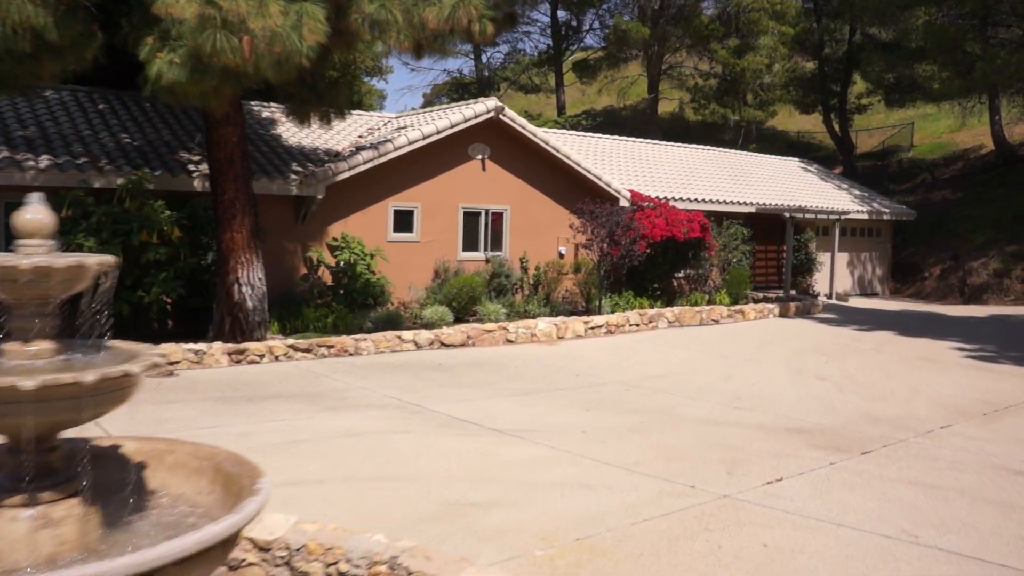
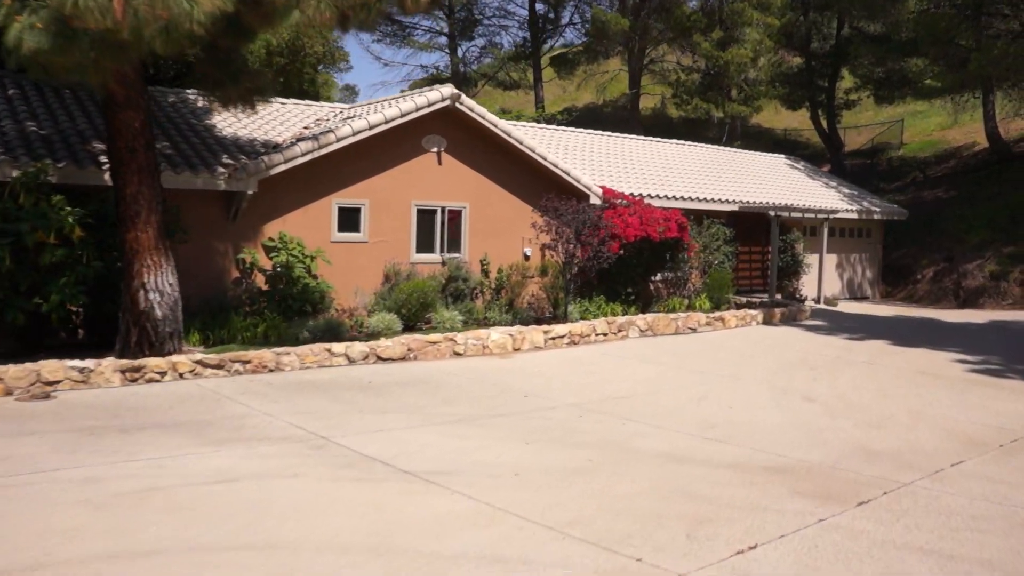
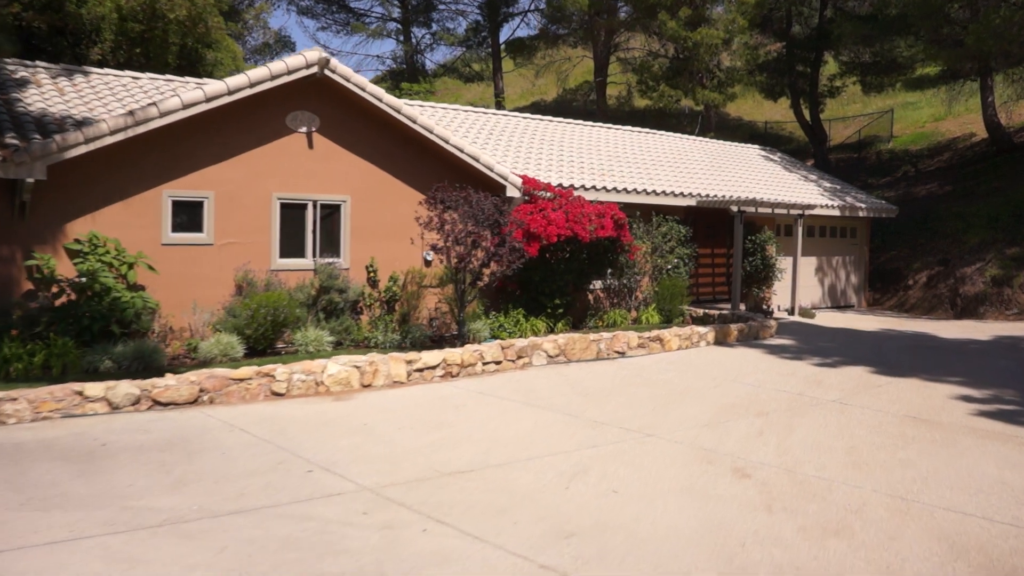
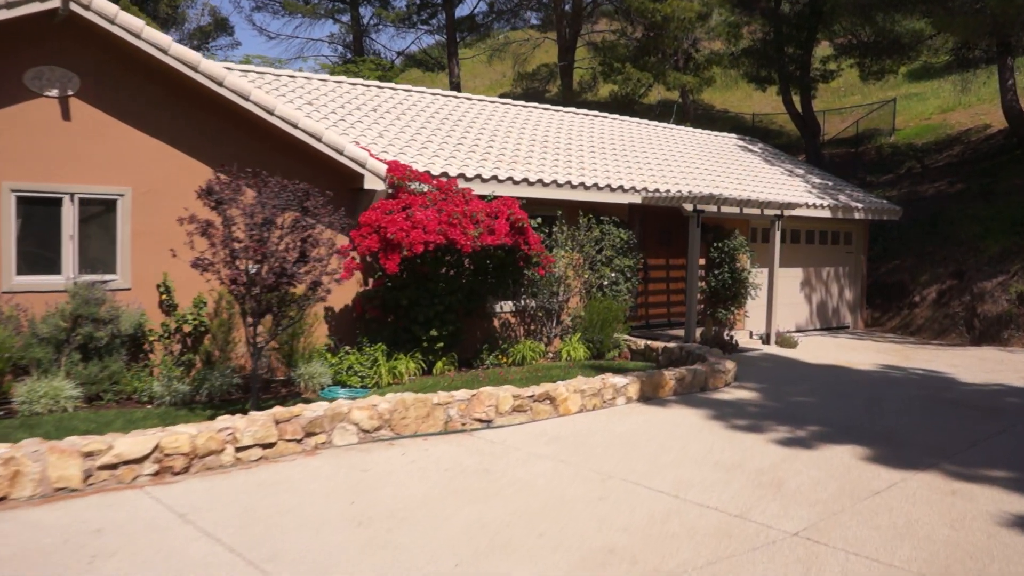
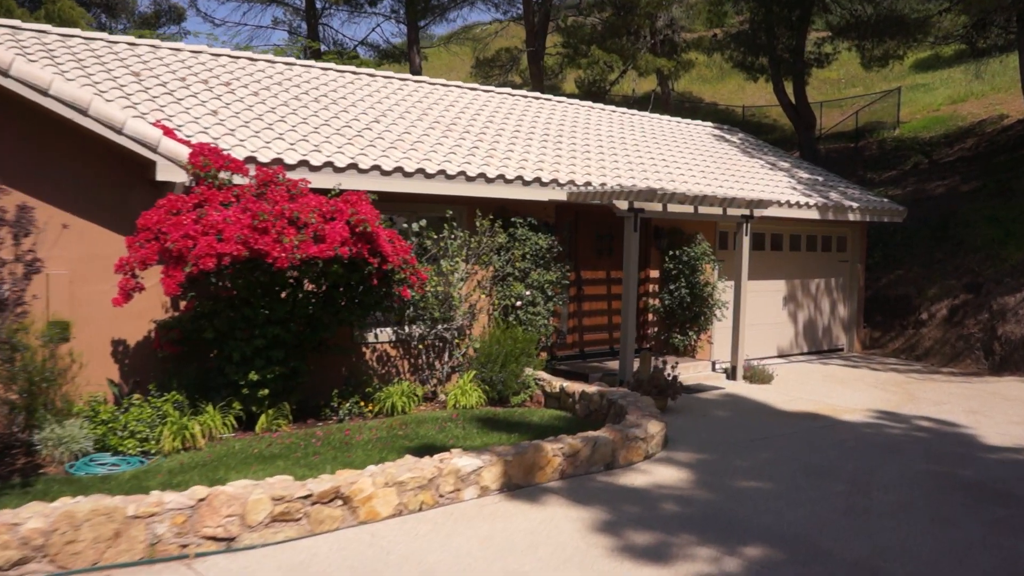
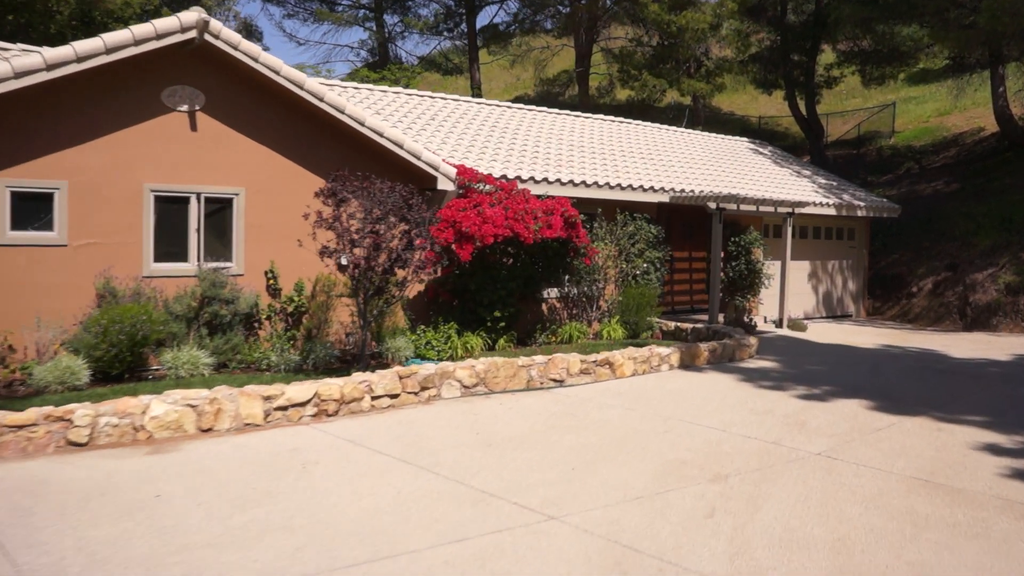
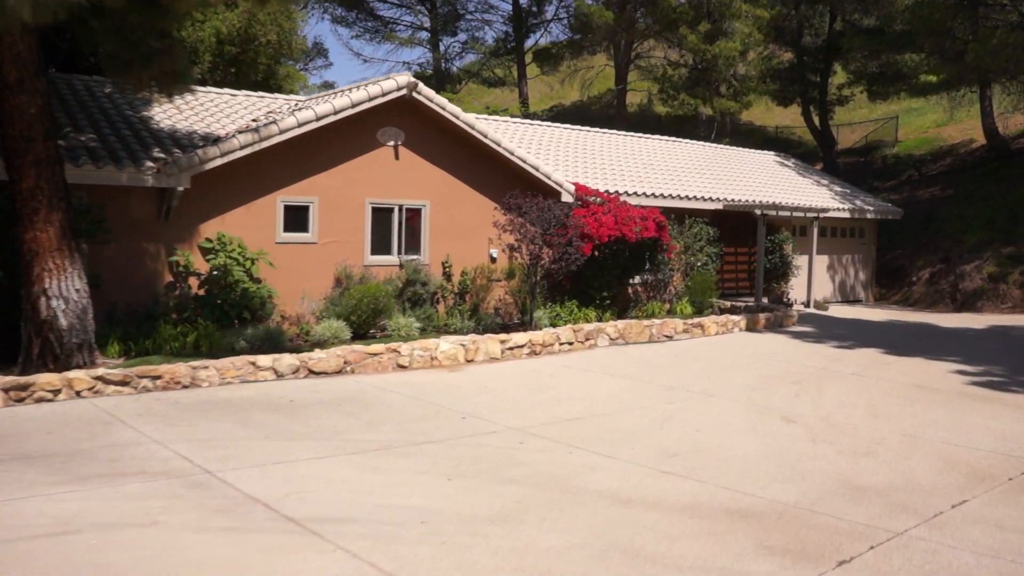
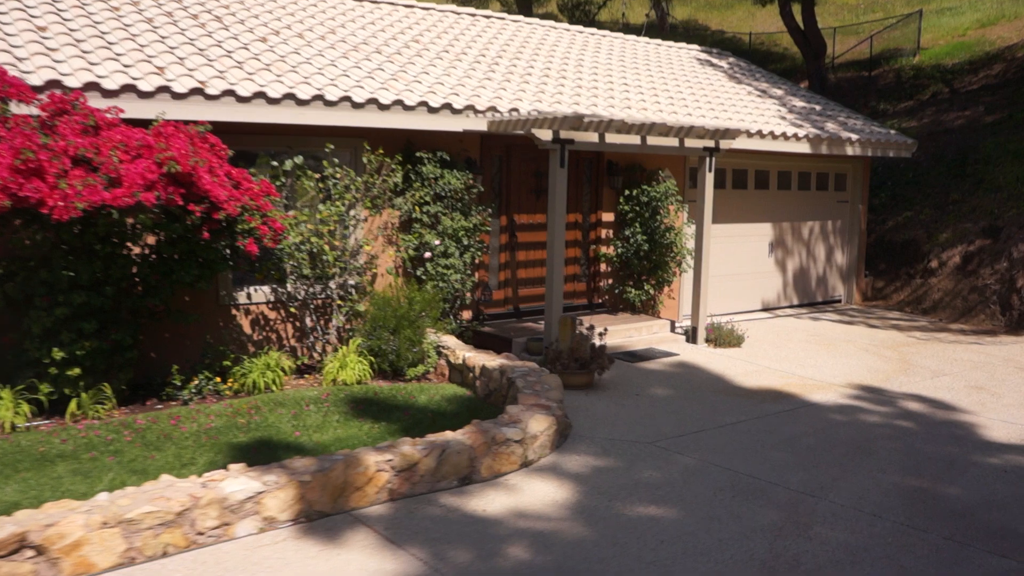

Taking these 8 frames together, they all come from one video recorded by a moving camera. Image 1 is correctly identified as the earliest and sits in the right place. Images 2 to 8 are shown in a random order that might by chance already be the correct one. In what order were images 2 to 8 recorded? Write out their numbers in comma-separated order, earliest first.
2, 7, 3, 6, 4, 5, 8
